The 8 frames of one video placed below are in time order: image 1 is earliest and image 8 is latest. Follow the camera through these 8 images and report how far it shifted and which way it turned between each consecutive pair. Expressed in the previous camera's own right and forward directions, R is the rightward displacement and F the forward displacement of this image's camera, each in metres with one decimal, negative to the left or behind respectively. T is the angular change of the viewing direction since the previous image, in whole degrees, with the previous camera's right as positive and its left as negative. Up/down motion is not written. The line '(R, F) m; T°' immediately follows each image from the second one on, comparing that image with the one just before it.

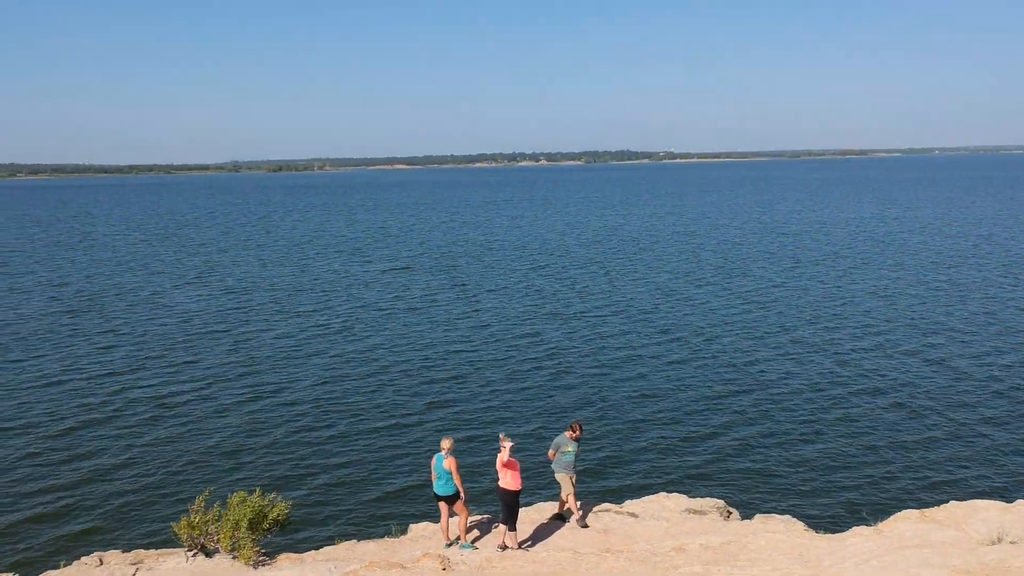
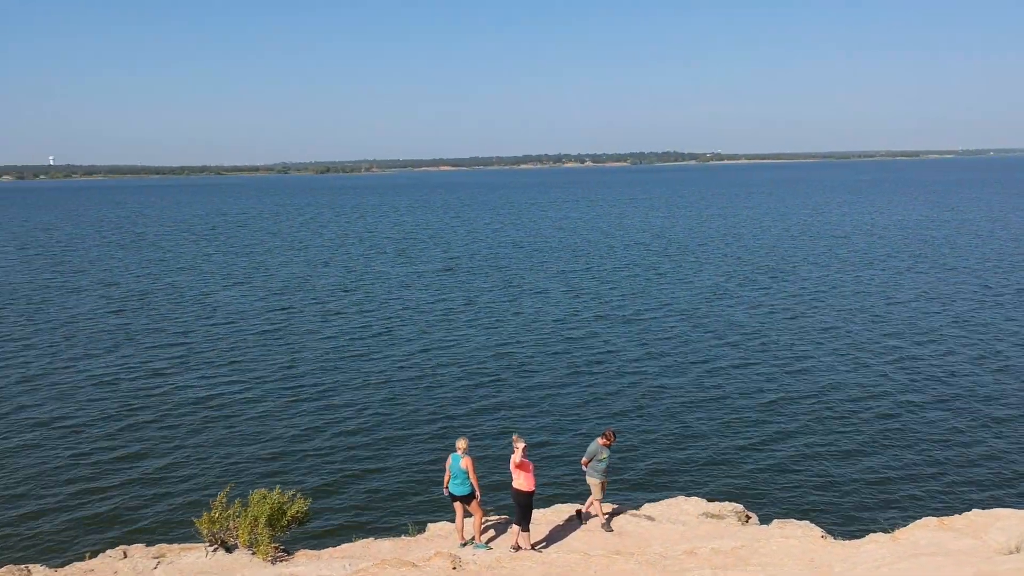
(+0.2, 0.0) m; -3°
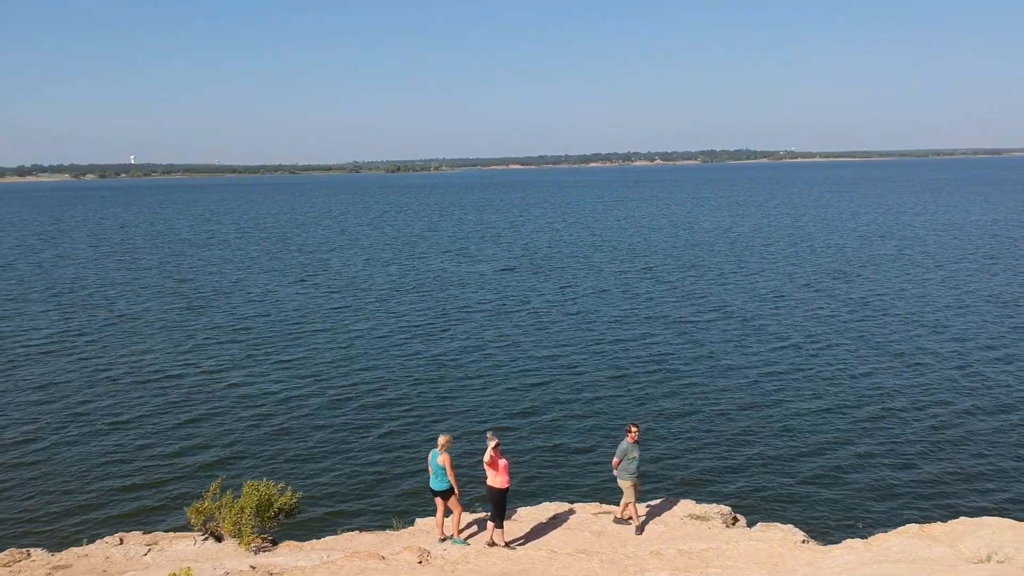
(+0.6, -0.1) m; -4°
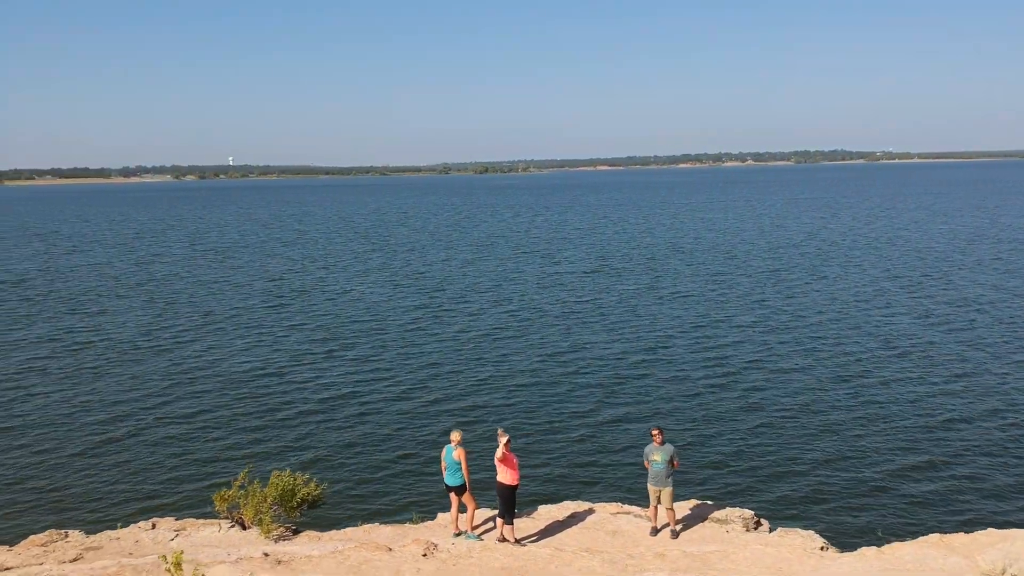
(+0.5, 0.0) m; -5°
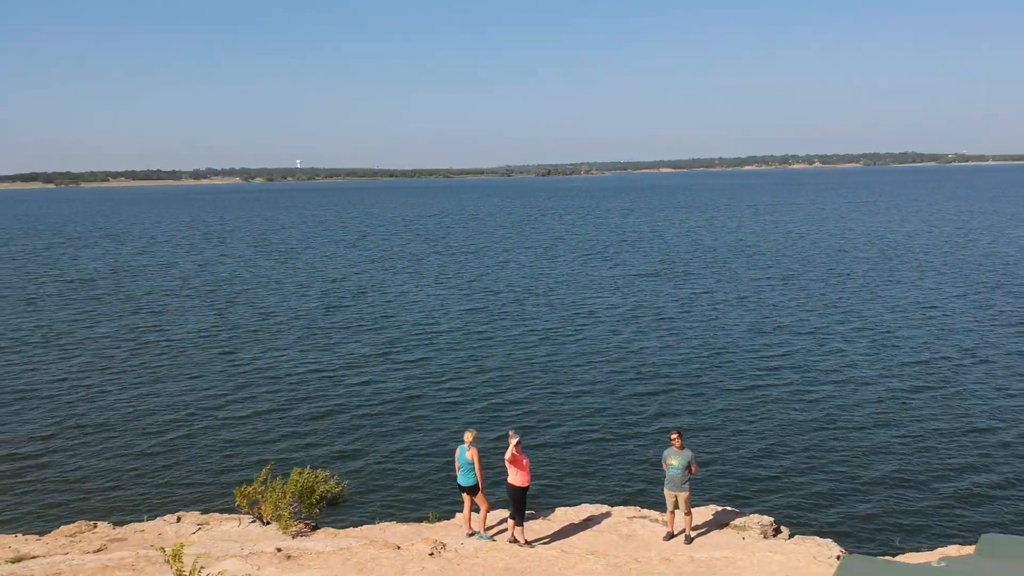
(+0.3, 0.0) m; -4°
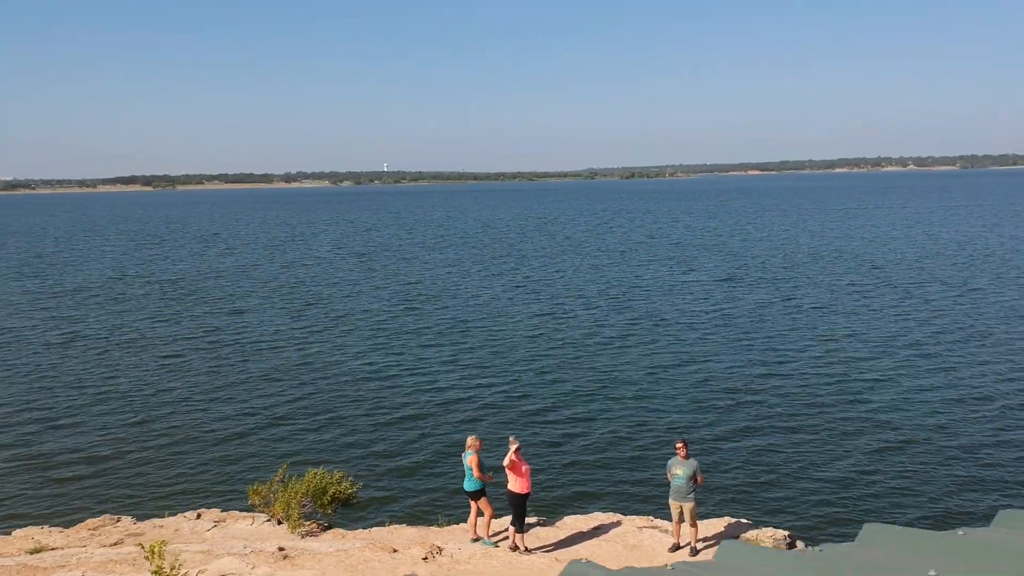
(+0.5, 0.0) m; -5°
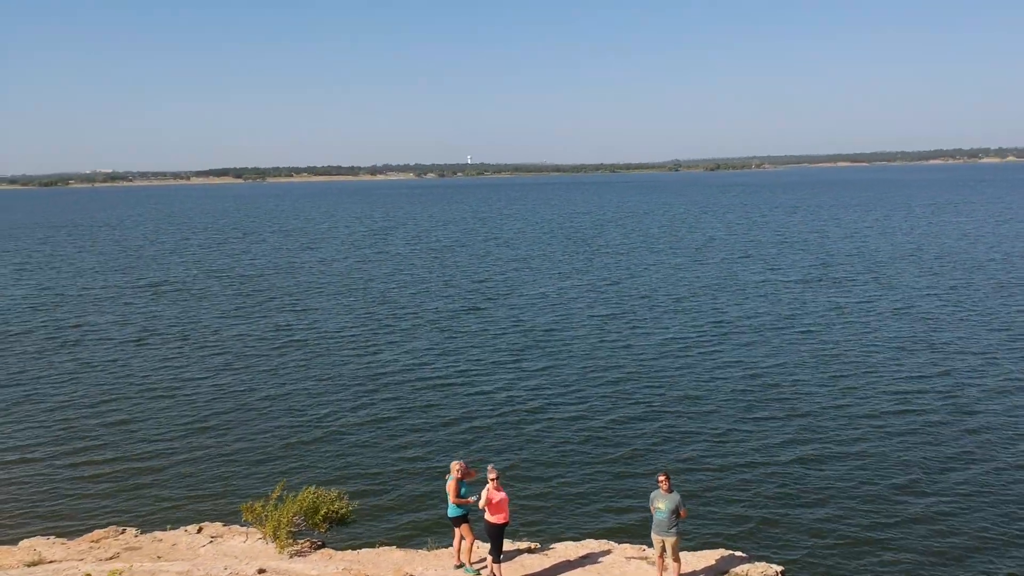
(+0.7, +0.1) m; -5°
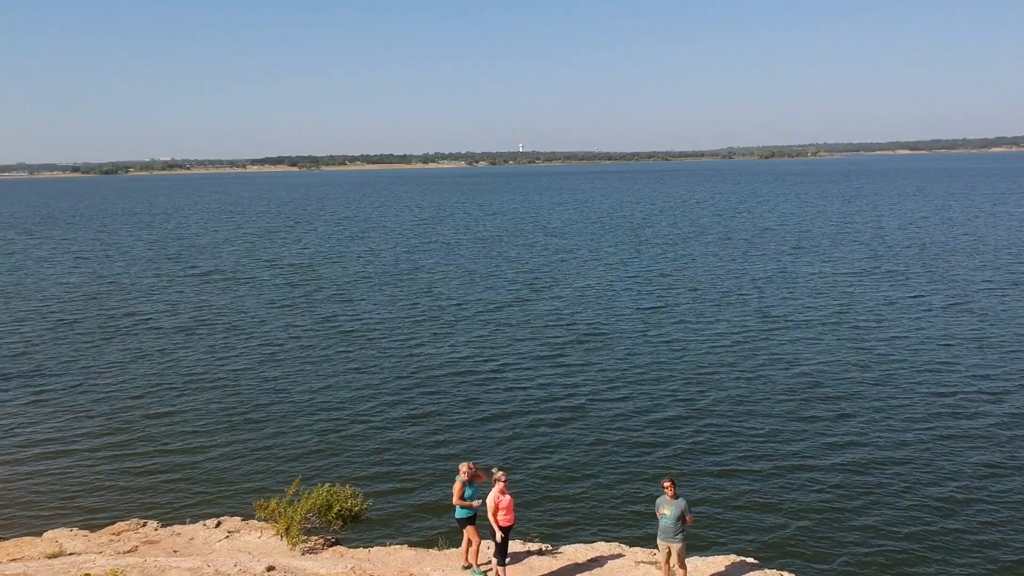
(+0.3, 0.0) m; -3°
